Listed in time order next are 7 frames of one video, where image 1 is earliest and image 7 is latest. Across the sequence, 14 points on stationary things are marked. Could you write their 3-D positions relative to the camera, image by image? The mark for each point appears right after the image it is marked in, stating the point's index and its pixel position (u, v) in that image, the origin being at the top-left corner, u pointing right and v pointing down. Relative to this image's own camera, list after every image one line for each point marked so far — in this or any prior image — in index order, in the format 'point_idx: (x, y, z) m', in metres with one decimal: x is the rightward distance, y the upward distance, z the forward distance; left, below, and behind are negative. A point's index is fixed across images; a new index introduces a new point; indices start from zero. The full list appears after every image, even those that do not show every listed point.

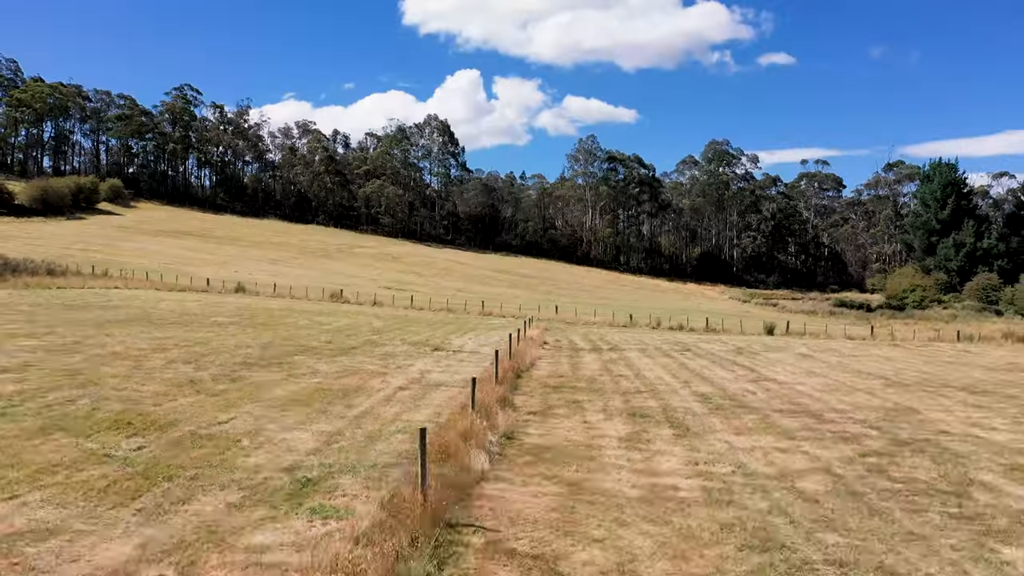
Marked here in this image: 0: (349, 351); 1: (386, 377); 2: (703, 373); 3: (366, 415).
0: (-3.5, -1.4, +17.7) m
1: (-2.1, -1.5, +13.7) m
2: (+3.7, -1.7, +15.7) m
3: (-1.9, -1.6, +10.3) m
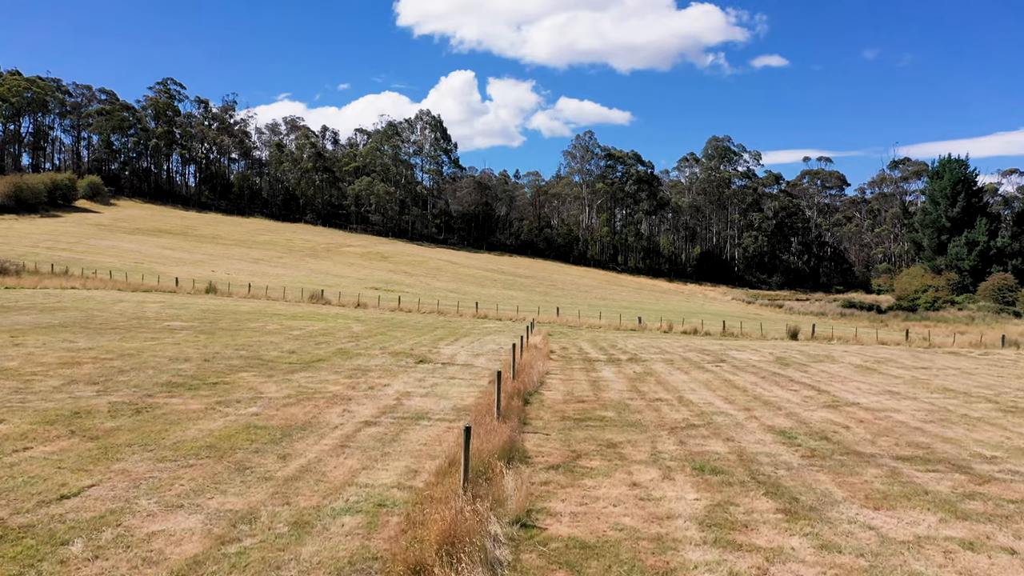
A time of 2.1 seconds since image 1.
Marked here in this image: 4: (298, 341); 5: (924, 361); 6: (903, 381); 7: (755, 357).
0: (-3.5, -1.4, +14.3) m
1: (-2.0, -1.5, +10.2) m
2: (+3.7, -1.6, +12.3) m
3: (-1.8, -1.6, +6.8) m
4: (-4.9, -1.3, +19.1) m
5: (+9.6, -1.7, +19.2) m
6: (+7.1, -1.7, +14.8) m
7: (+5.7, -1.6, +19.4) m
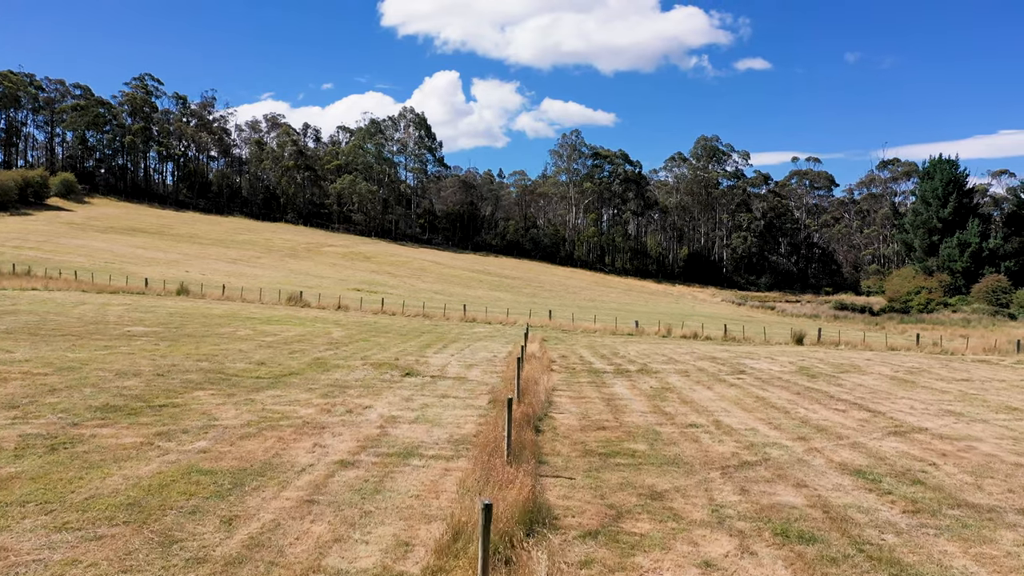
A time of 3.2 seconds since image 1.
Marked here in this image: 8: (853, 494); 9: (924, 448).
0: (-3.4, -1.4, +12.3) m
1: (-1.9, -1.5, +8.3) m
2: (+3.8, -1.7, +10.5) m
3: (-1.6, -1.6, +4.9) m
4: (-5.0, -1.3, +17.1) m
5: (+9.5, -1.8, +17.5) m
6: (+7.1, -1.7, +13.1) m
7: (+5.6, -1.7, +17.6) m
8: (+2.8, -1.7, +6.8) m
9: (+4.3, -1.7, +8.7) m
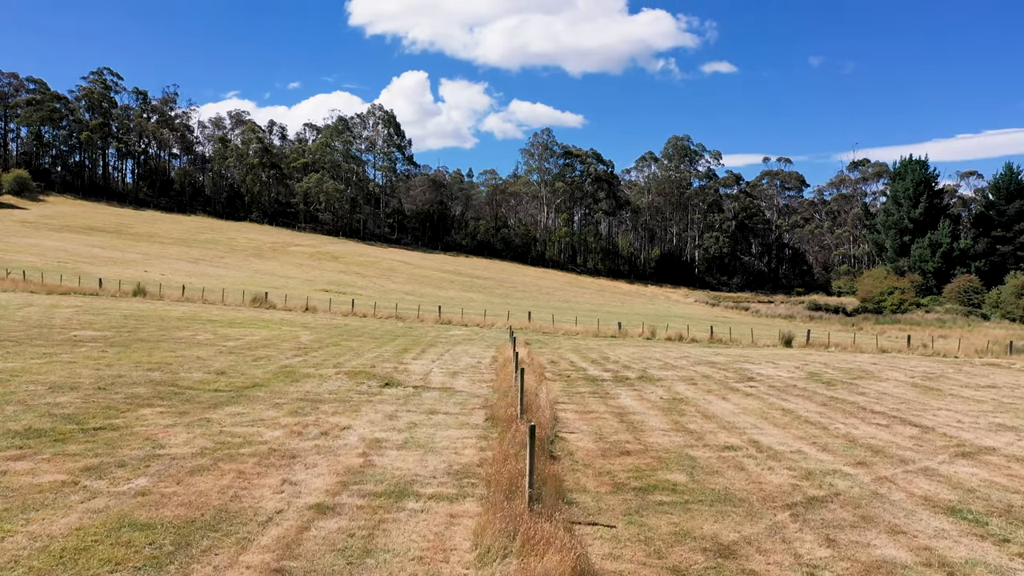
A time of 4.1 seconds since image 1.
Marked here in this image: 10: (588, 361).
0: (-3.5, -1.4, +10.7) m
1: (-1.8, -1.5, +6.8) m
2: (+3.8, -1.7, +9.2) m
3: (-1.3, -1.6, +3.4) m
4: (-5.3, -1.3, +15.4) m
5: (+9.3, -1.8, +16.4) m
6: (+7.0, -1.7, +11.9) m
7: (+5.4, -1.7, +16.4) m
8: (+3.0, -1.7, +5.4) m
9: (+4.4, -1.7, +7.4) m
10: (+1.8, -1.7, +19.3) m
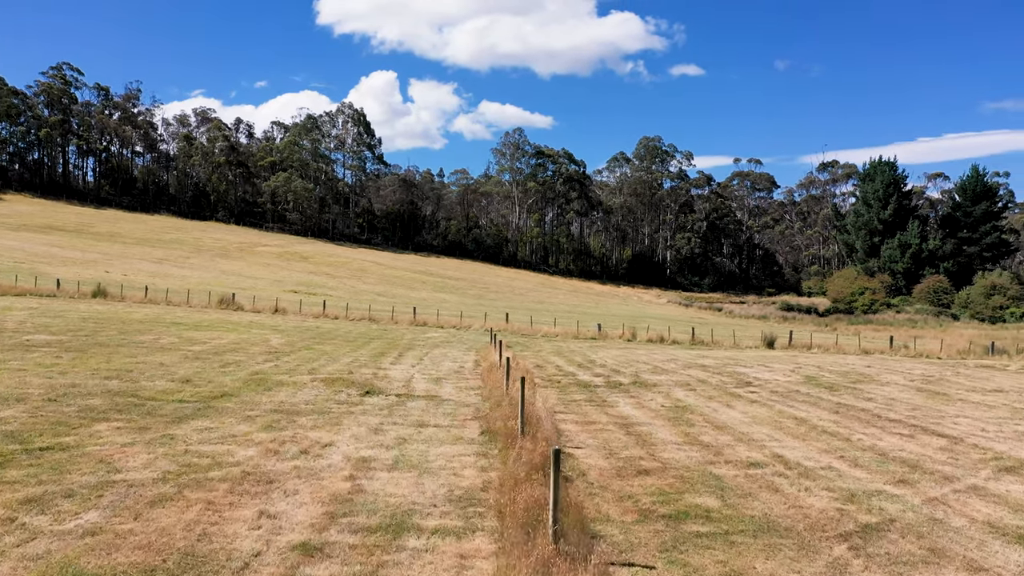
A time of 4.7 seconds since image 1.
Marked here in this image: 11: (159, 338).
0: (-3.5, -1.4, +9.7) m
1: (-1.7, -1.5, +5.9) m
2: (+3.8, -1.7, +8.5) m
3: (-1.1, -1.6, +2.5) m
4: (-5.5, -1.3, +14.4) m
5: (+9.0, -1.8, +15.9) m
6: (+6.9, -1.7, +11.3) m
7: (+5.1, -1.7, +15.7) m
8: (+3.1, -1.7, +4.7) m
9: (+4.5, -1.7, +6.7) m
10: (+1.4, -1.7, +18.5) m
11: (-8.1, -1.1, +19.0) m
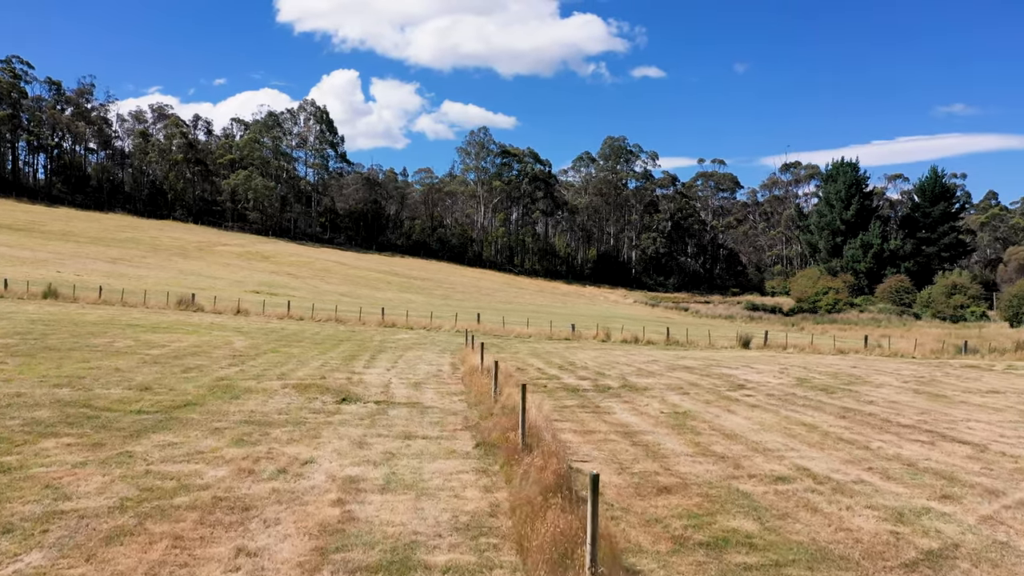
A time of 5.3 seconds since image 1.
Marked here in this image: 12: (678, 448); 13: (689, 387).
0: (-3.6, -1.4, +8.8) m
1: (-1.6, -1.5, +5.0) m
2: (+3.8, -1.6, +7.9) m
3: (-0.9, -1.6, +1.7) m
4: (-5.8, -1.3, +13.4) m
5: (+8.6, -1.7, +15.5) m
6: (+6.7, -1.7, +10.9) m
7: (+4.8, -1.7, +15.2) m
8: (+3.3, -1.7, +4.1) m
9: (+4.6, -1.7, +6.2) m
10: (+0.9, -1.7, +17.8) m
11: (-8.6, -1.1, +17.9) m
12: (+1.7, -1.6, +8.3) m
13: (+3.0, -1.7, +13.9) m
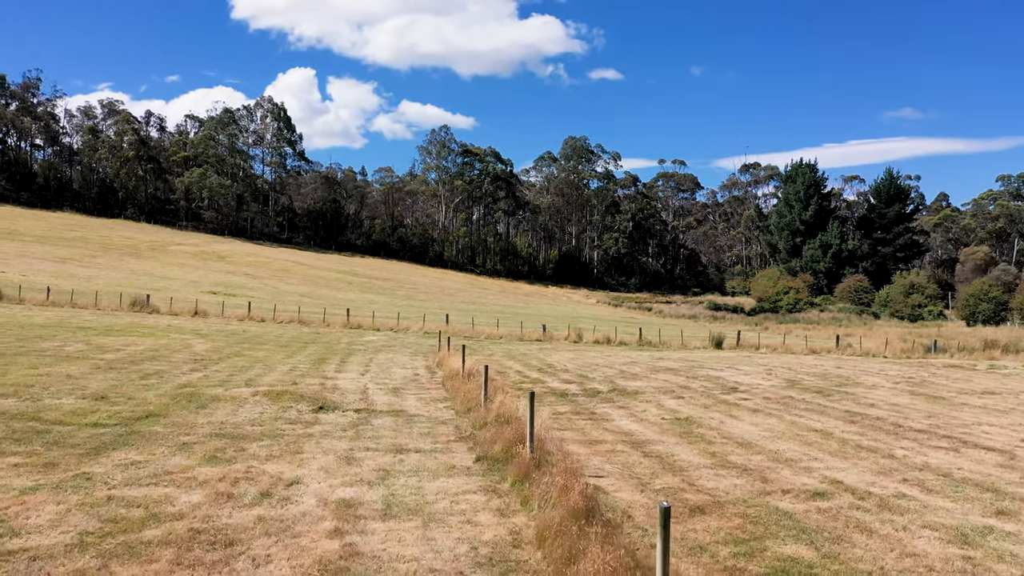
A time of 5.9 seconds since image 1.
0: (-3.6, -1.4, +7.9) m
1: (-1.4, -1.5, +4.2) m
2: (+3.8, -1.6, +7.4) m
3: (-0.5, -1.6, +1.0) m
4: (-6.0, -1.3, +12.4) m
5: (+8.3, -1.7, +15.2) m
6: (+6.6, -1.7, +10.5) m
7: (+4.4, -1.7, +14.7) m
8: (+3.5, -1.6, +3.6) m
9: (+4.7, -1.6, +5.7) m
10: (+0.5, -1.7, +17.1) m
11: (-9.1, -1.1, +16.7) m
12: (+1.7, -1.6, +7.7) m
13: (+2.7, -1.6, +13.3) m
